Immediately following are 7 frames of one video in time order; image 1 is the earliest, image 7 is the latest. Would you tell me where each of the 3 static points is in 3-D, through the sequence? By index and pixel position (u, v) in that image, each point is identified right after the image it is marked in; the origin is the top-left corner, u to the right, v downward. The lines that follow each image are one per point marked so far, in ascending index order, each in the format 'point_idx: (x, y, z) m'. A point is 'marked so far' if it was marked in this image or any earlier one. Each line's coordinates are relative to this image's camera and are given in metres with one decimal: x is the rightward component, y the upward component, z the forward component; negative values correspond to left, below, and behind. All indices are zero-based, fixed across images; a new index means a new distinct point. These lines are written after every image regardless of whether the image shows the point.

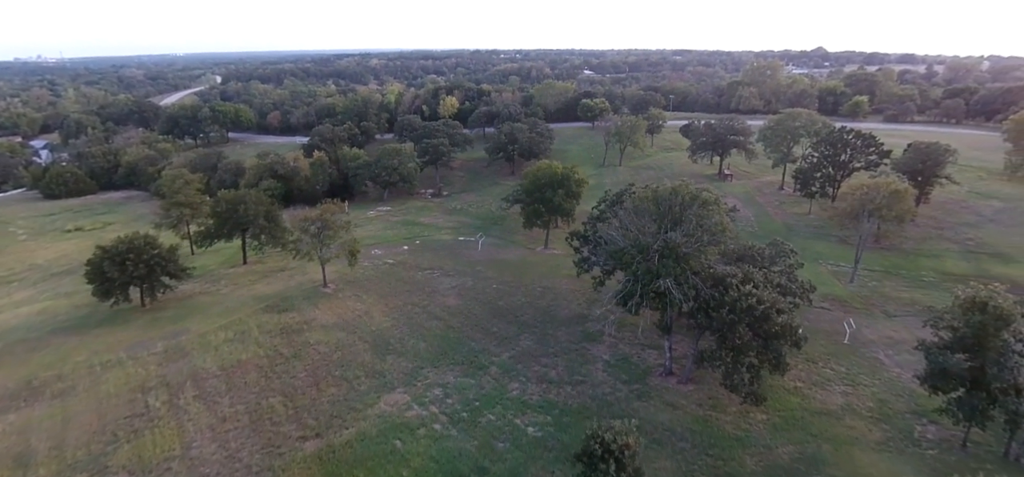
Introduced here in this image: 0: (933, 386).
0: (+15.0, -5.3, +17.7) m
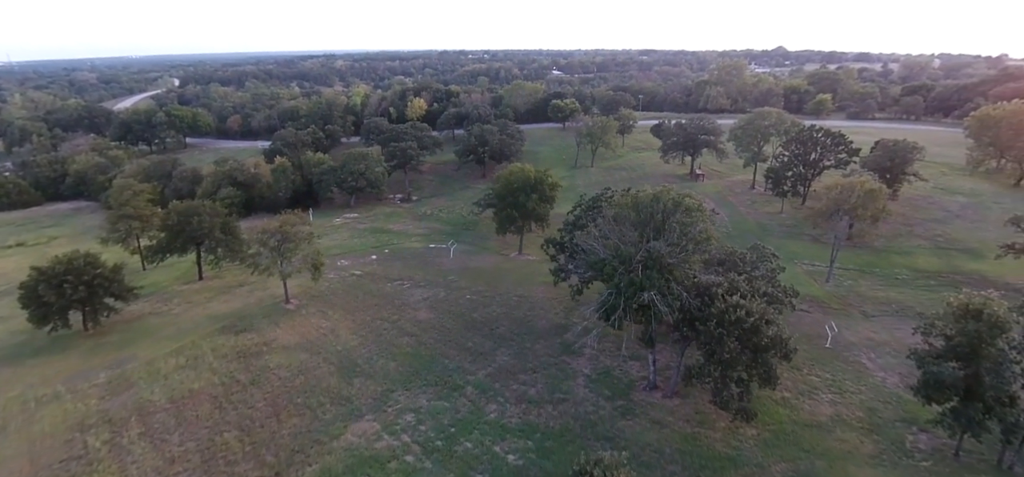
0: (+14.2, -5.4, +17.1) m
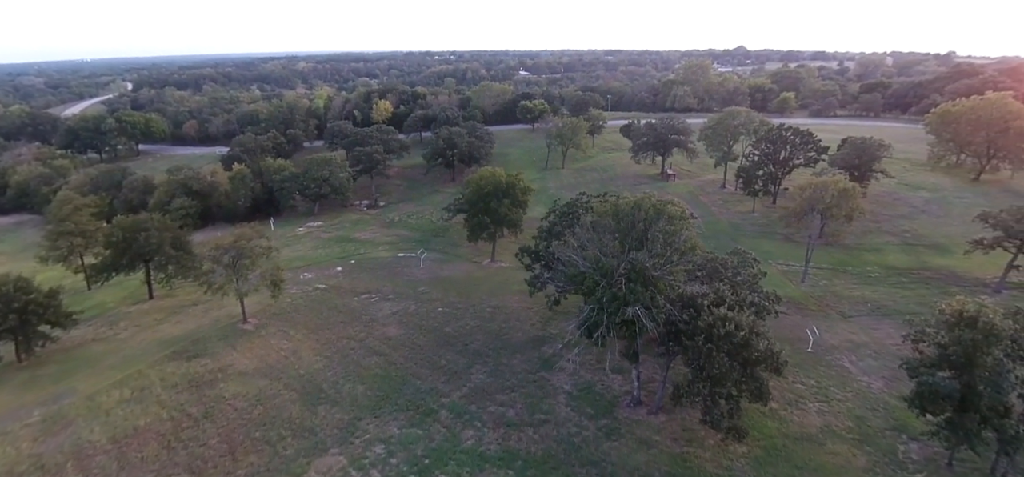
0: (+13.5, -5.6, +16.5) m
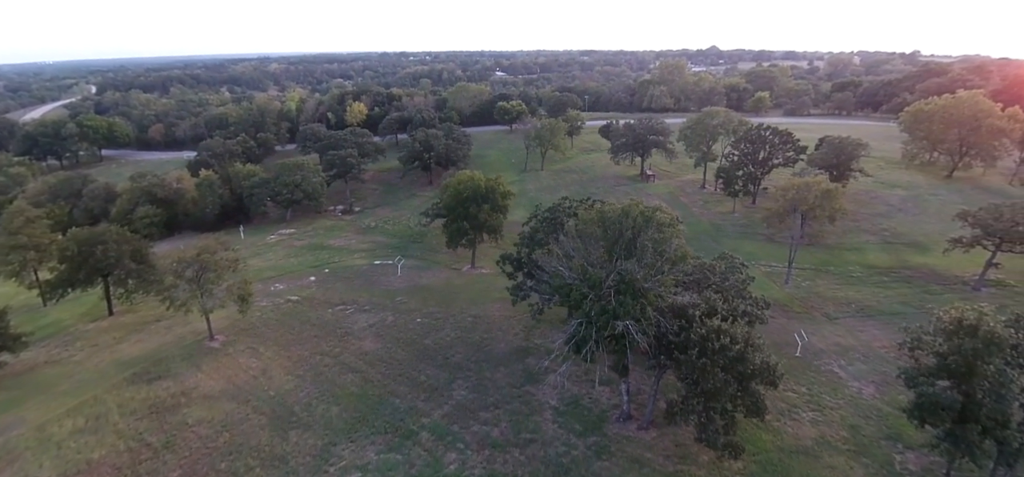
0: (+13.0, -5.8, +16.0) m
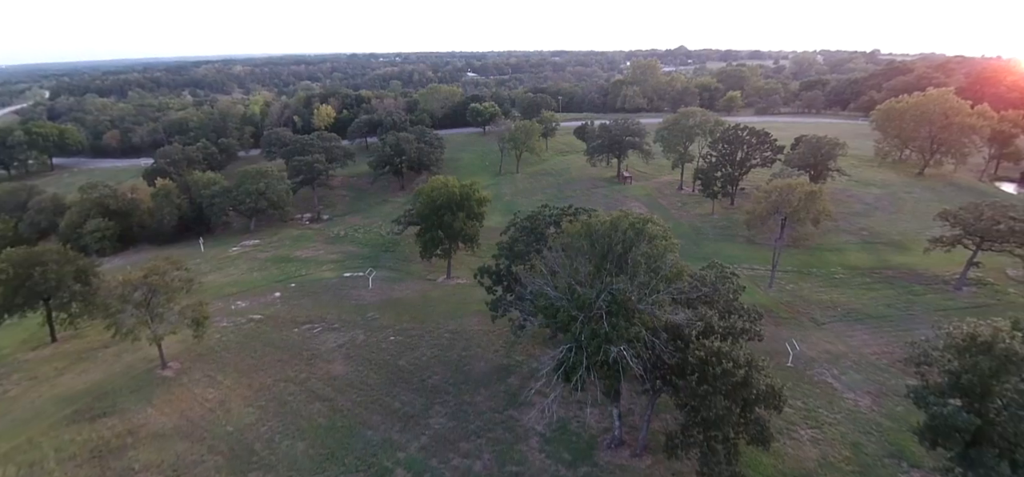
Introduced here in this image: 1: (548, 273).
0: (+12.6, -6.1, +15.0) m
1: (+1.3, -1.3, +18.1) m
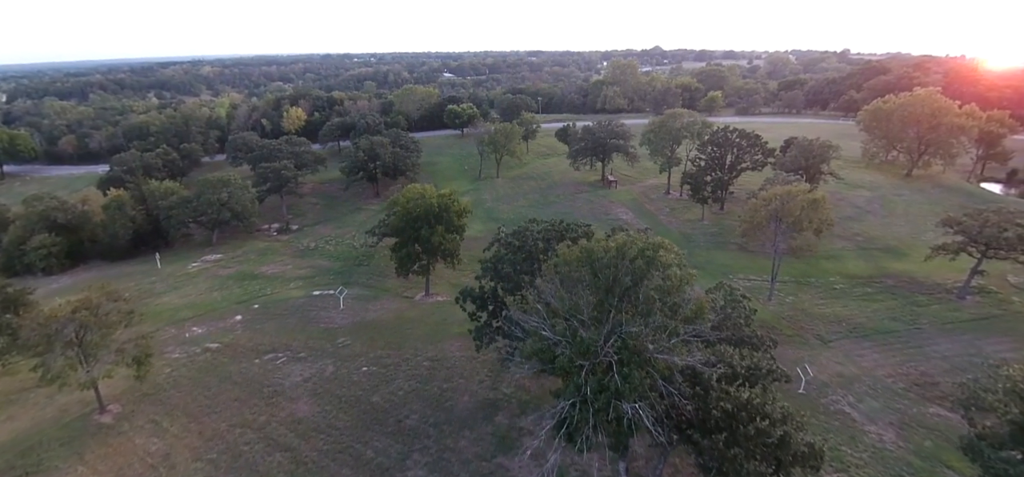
0: (+12.4, -6.8, +12.9) m
1: (+0.9, -2.2, +15.6) m
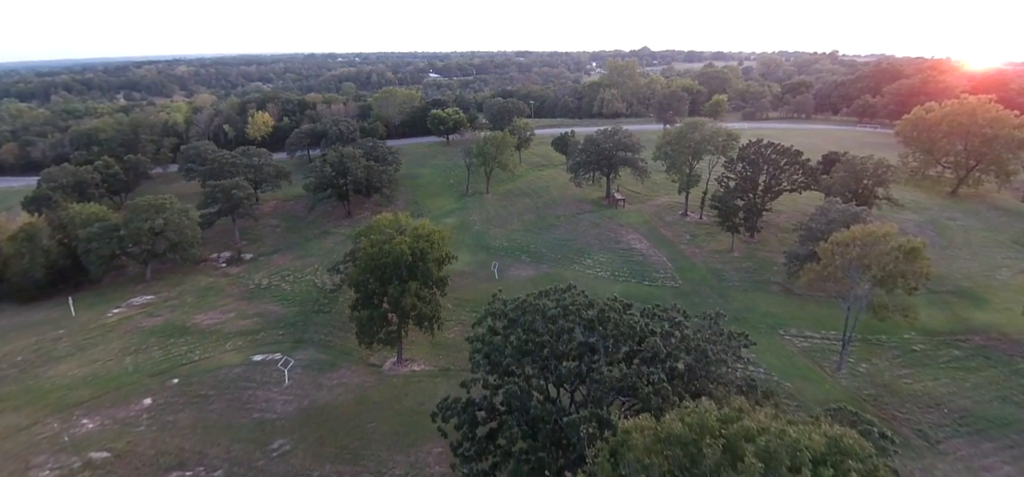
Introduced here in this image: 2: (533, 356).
0: (+12.8, -9.5, +5.6) m
1: (+1.2, -5.0, +7.9) m
2: (+0.5, -3.6, +15.1) m
